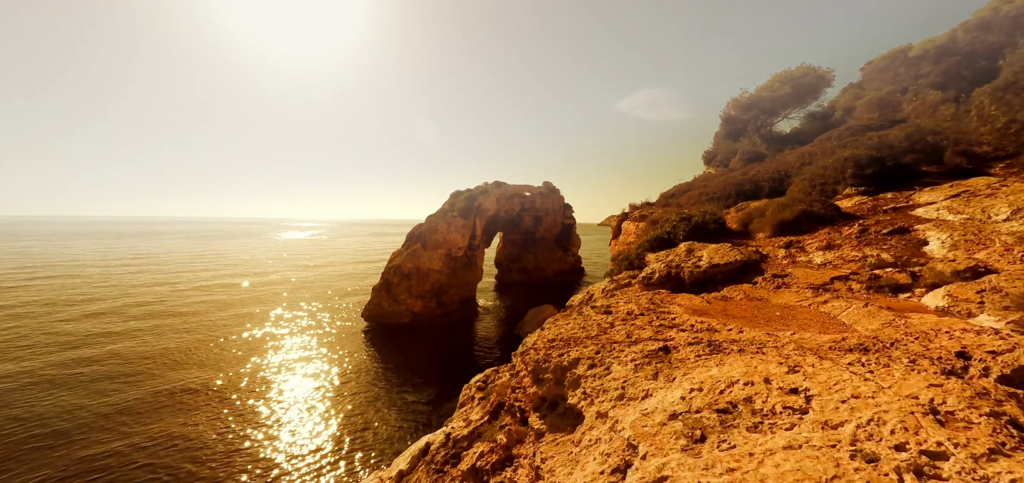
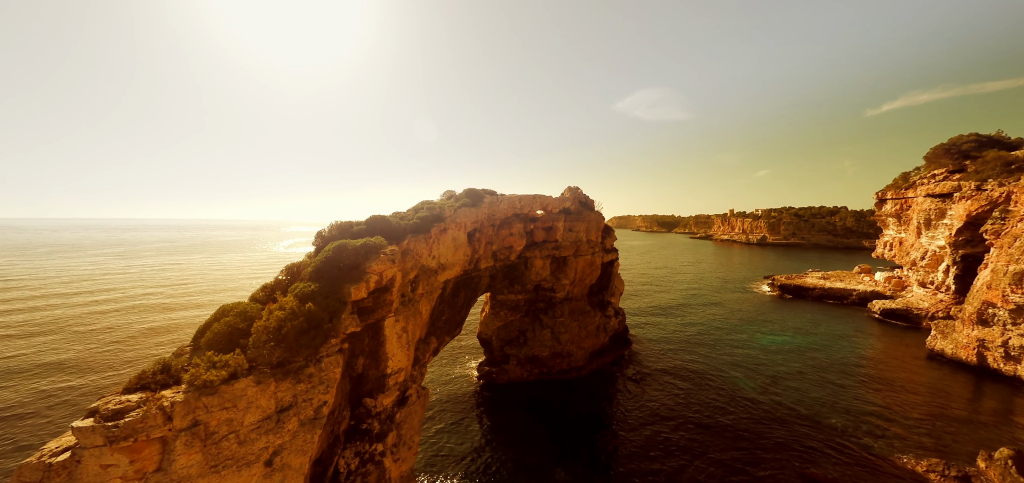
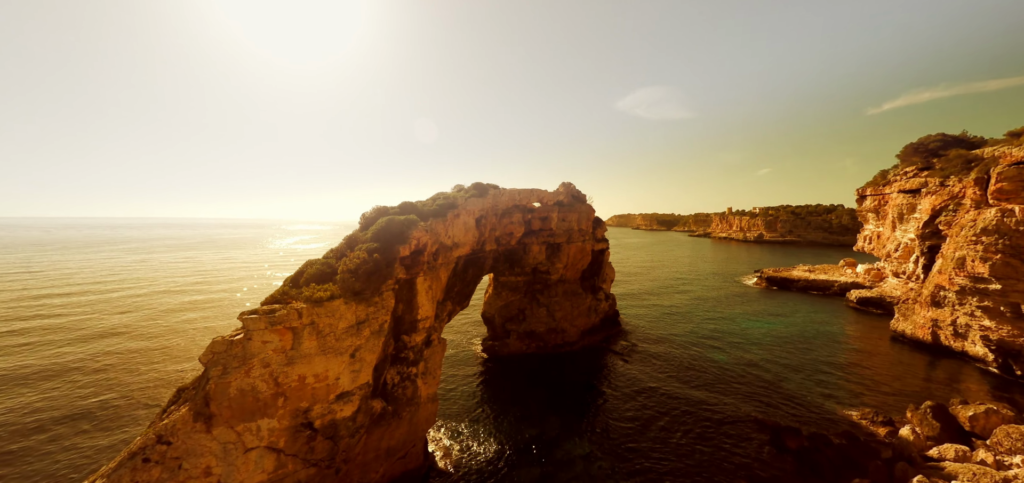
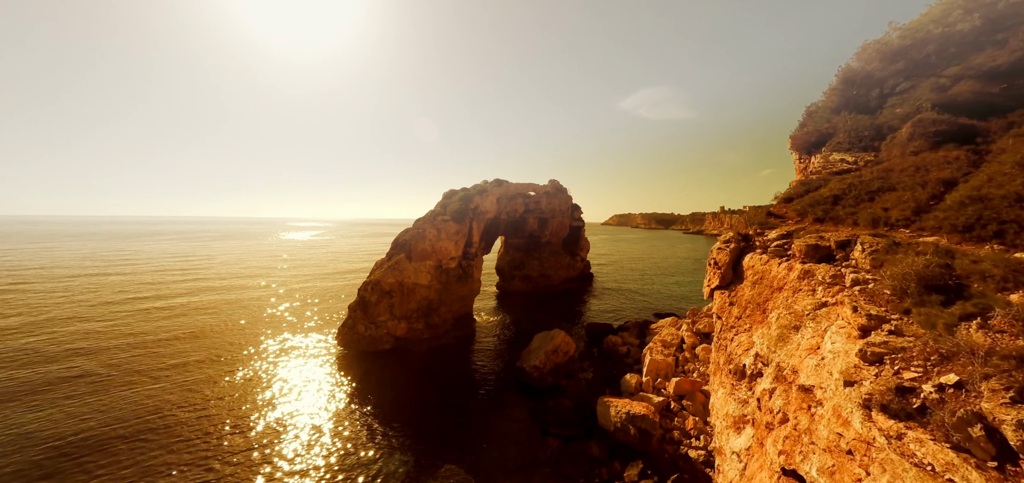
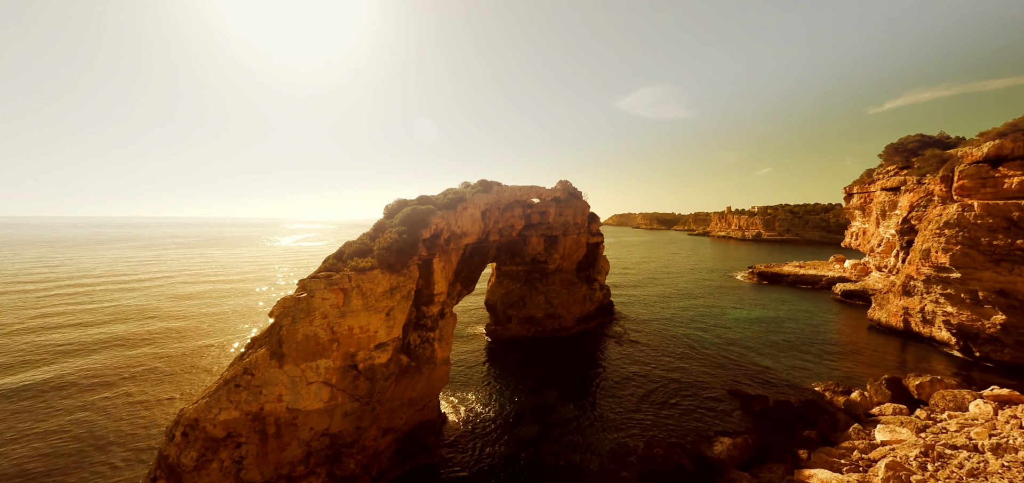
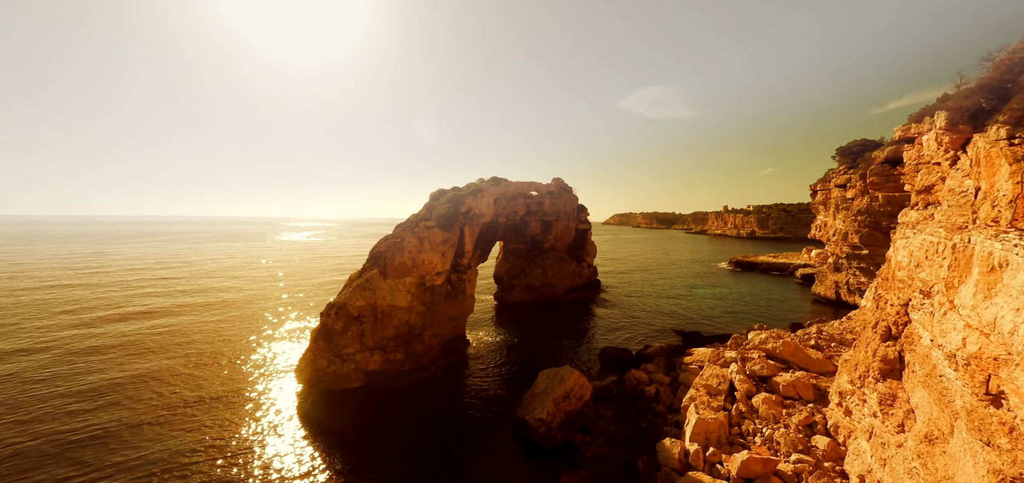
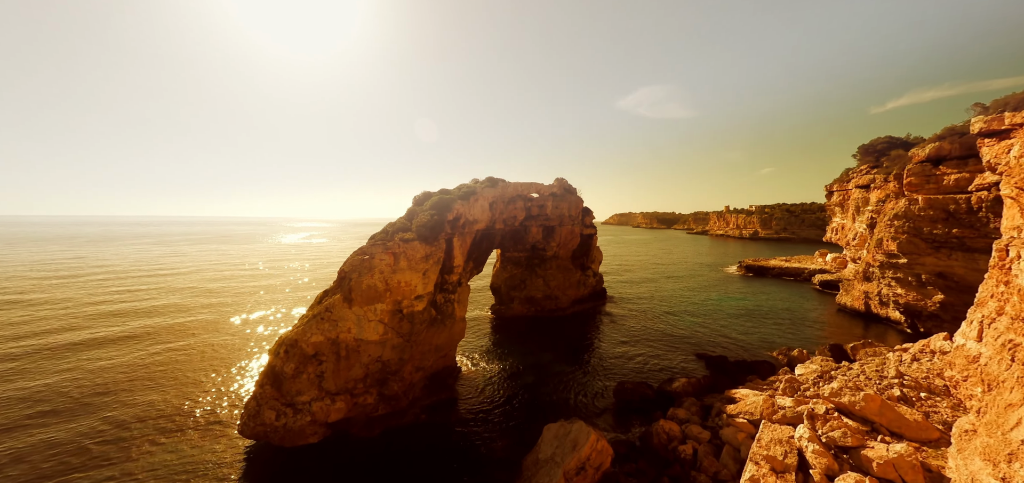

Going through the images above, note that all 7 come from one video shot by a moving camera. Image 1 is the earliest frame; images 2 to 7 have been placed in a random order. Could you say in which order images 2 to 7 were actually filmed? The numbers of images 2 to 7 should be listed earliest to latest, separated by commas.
4, 6, 7, 5, 3, 2
